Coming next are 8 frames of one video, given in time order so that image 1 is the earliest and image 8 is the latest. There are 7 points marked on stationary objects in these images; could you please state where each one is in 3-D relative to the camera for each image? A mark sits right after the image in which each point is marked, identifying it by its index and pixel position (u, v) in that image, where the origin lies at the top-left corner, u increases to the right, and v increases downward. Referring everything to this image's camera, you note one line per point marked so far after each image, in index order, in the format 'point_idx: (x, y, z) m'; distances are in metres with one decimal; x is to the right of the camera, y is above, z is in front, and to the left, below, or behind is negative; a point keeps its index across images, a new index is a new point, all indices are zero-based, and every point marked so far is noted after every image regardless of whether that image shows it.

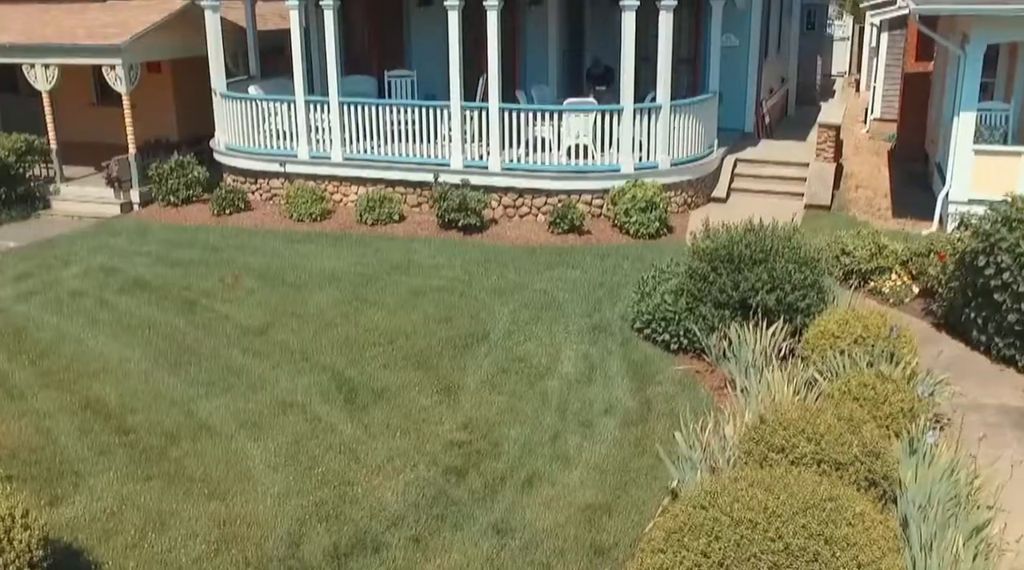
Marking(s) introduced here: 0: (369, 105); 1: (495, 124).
0: (-2.3, +2.8, +16.5) m
1: (-0.3, +2.4, +15.9) m
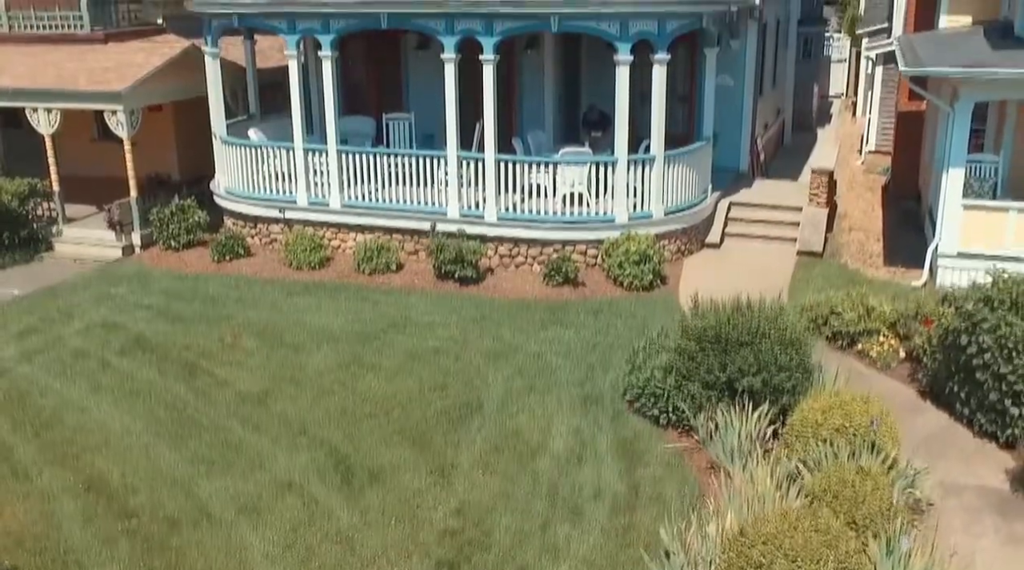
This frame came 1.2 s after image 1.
0: (-2.3, +2.1, +16.8) m
1: (-0.3, +1.7, +16.1) m
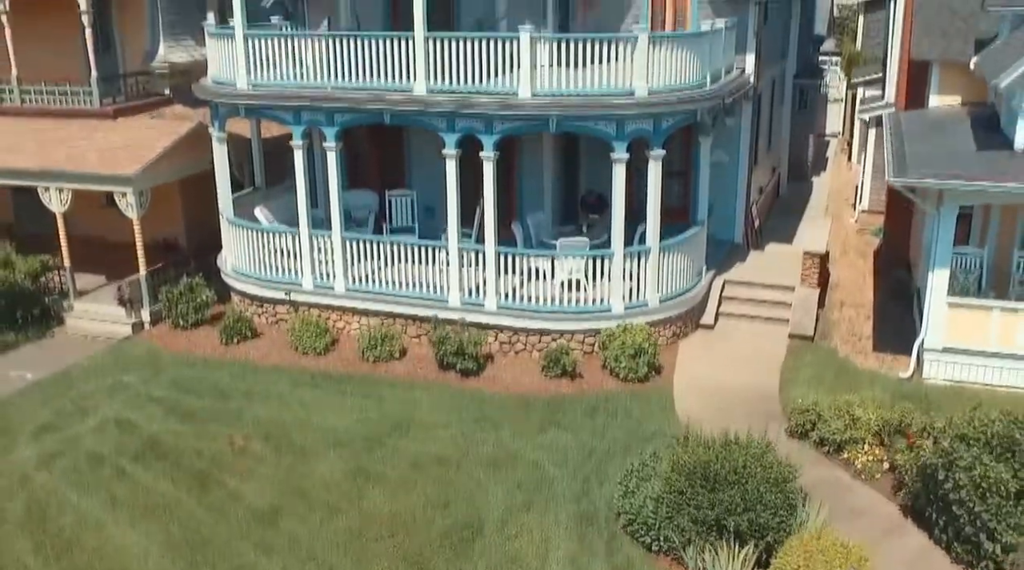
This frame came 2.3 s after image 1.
0: (-2.4, +0.7, +17.2) m
1: (-0.3, +0.3, +16.6) m
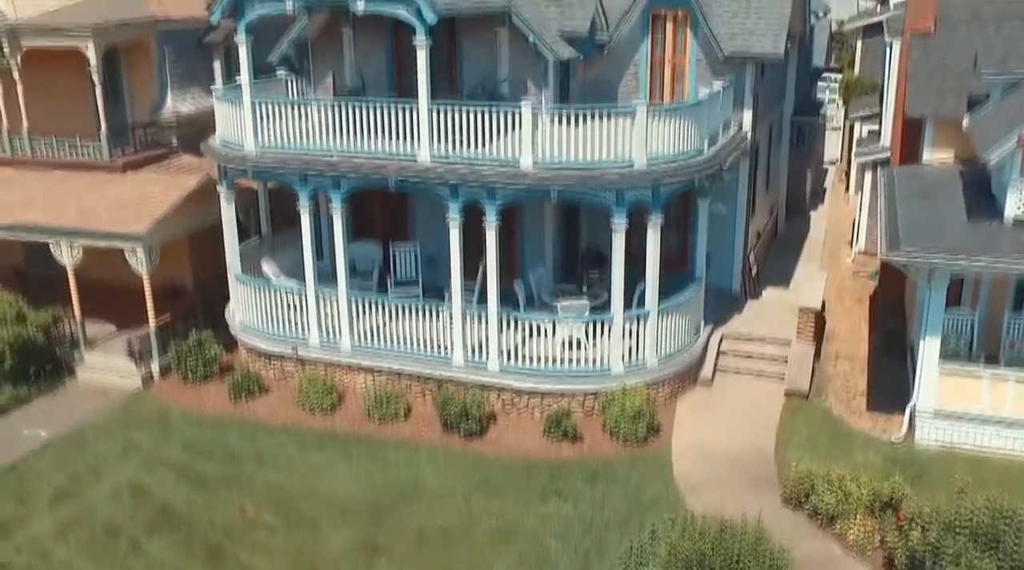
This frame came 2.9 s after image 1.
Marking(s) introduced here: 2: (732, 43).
0: (-2.3, -0.3, +17.6) m
1: (-0.3, -0.7, +17.0) m
2: (+4.1, +4.5, +19.3) m
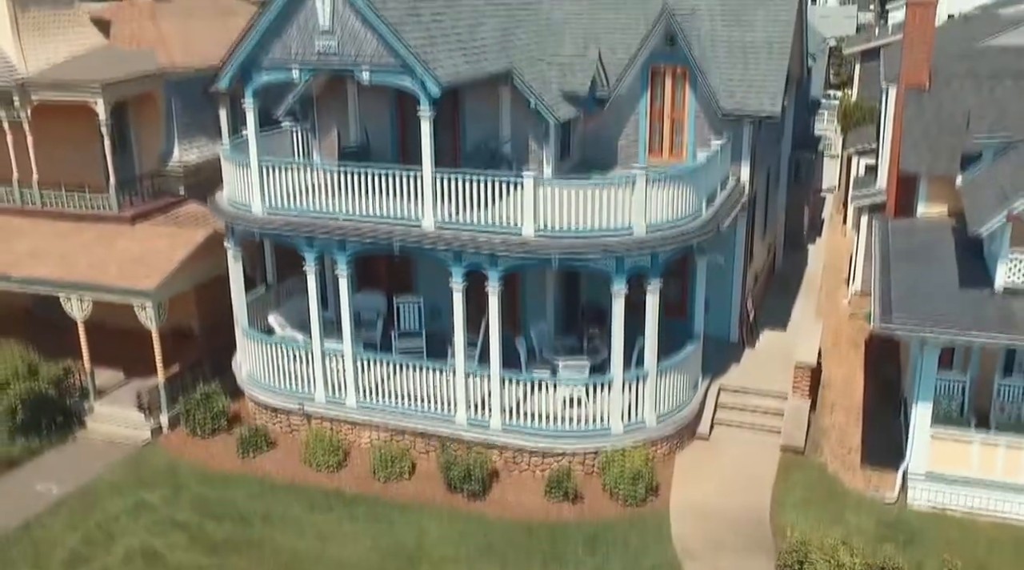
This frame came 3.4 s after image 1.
0: (-2.3, -1.3, +18.0) m
1: (-0.3, -1.8, +17.4) m
2: (+4.1, +3.5, +19.6) m
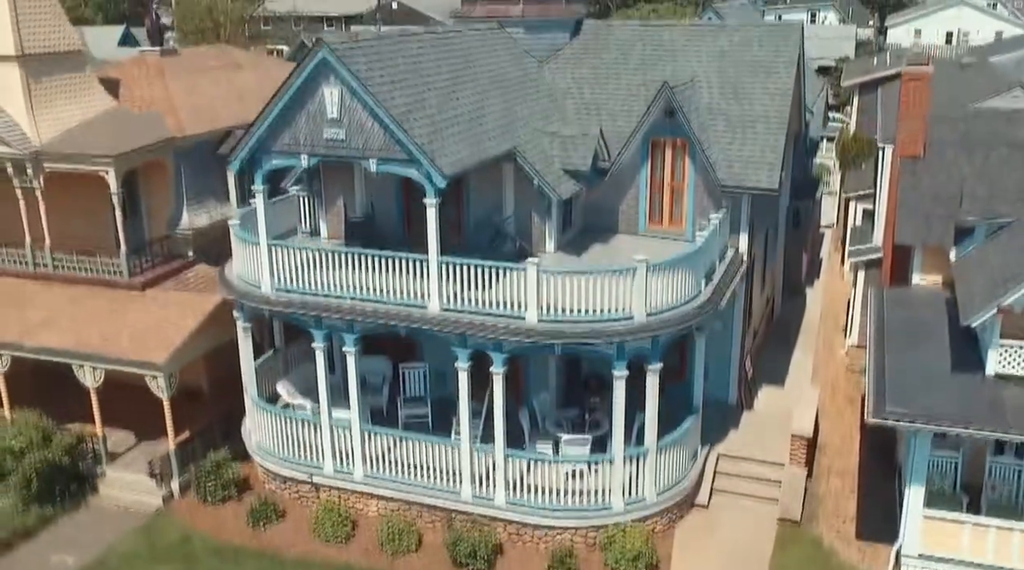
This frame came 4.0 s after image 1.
0: (-2.2, -2.7, +18.5) m
1: (-0.2, -3.1, +17.8) m
2: (+4.2, +2.2, +20.0) m
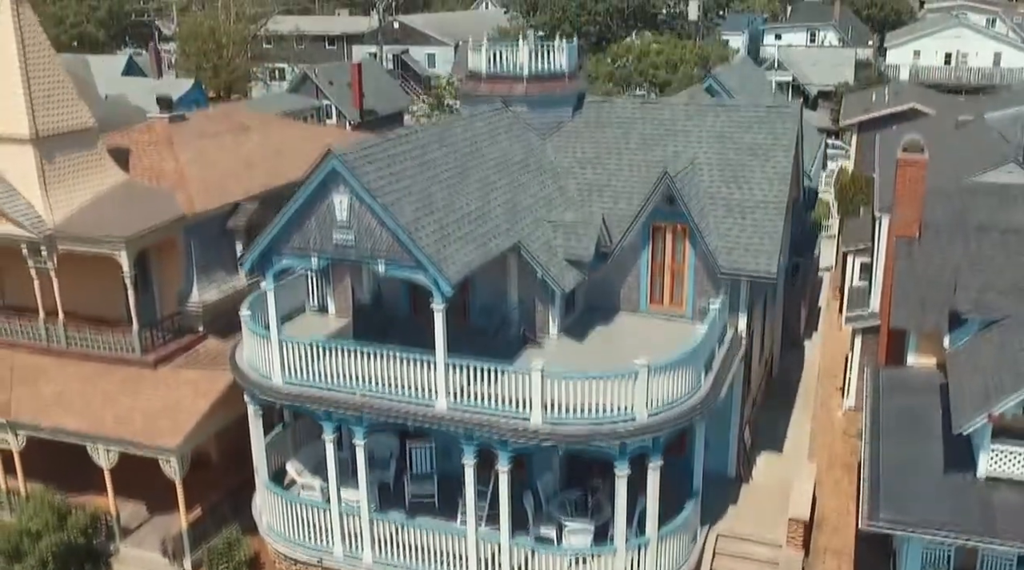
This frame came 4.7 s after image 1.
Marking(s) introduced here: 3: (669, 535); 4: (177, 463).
0: (-2.1, -4.3, +19.0) m
1: (-0.1, -4.8, +18.3) m
2: (+4.3, +0.5, +20.5) m
3: (+2.8, -4.5, +18.5) m
4: (-6.4, -3.4, +20.0) m
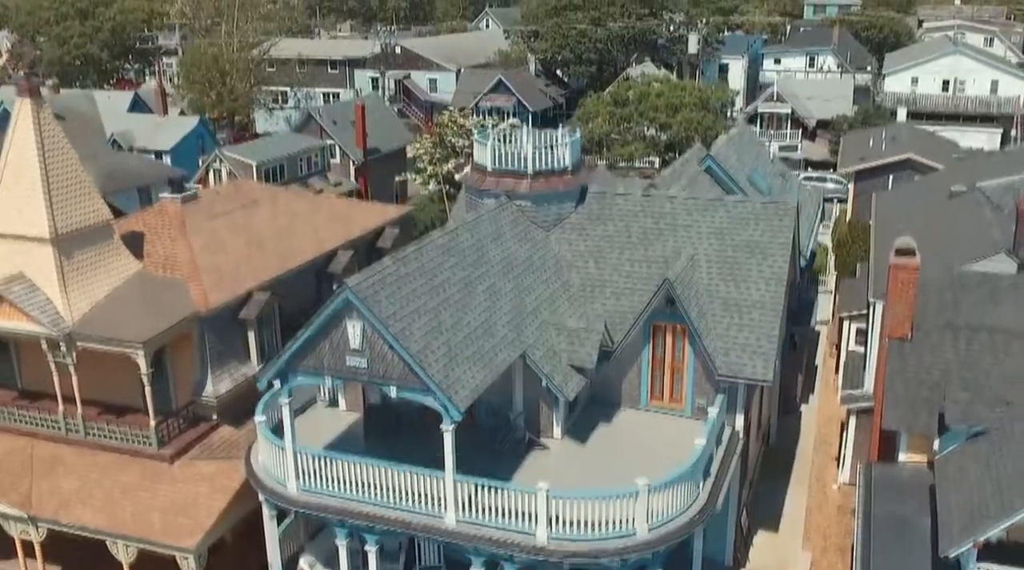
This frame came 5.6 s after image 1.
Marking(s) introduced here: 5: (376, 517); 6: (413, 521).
0: (-2.0, -6.4, +19.7) m
1: (0.0, -6.9, +19.1) m
2: (+4.4, -1.5, +21.2) m
3: (+2.9, -6.6, +19.3) m
4: (-6.3, -5.5, +20.7) m
5: (-2.5, -4.2, +18.9) m
6: (-1.8, -4.2, +18.7) m
